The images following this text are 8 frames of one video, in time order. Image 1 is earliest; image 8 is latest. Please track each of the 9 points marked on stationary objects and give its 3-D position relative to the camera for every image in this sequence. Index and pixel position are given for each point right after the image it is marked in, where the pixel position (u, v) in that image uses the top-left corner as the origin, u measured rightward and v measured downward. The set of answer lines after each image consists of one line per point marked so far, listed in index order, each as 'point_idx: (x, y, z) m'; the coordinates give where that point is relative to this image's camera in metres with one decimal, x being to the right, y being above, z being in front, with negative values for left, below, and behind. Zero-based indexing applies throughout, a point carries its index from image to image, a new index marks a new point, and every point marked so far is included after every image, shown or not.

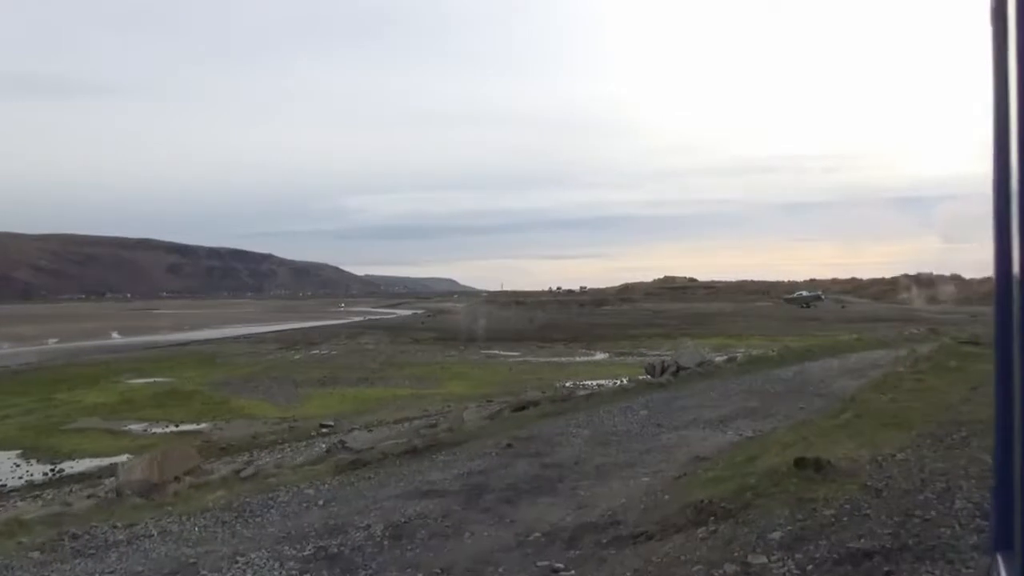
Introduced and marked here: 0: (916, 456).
0: (+4.8, -2.0, +9.2) m
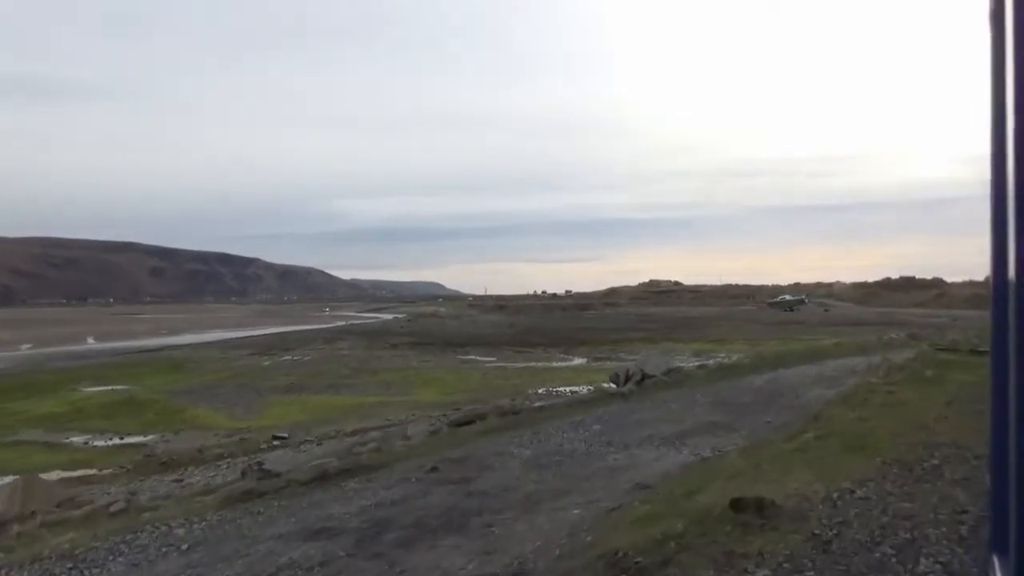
0: (+3.7, -2.1, +7.8) m
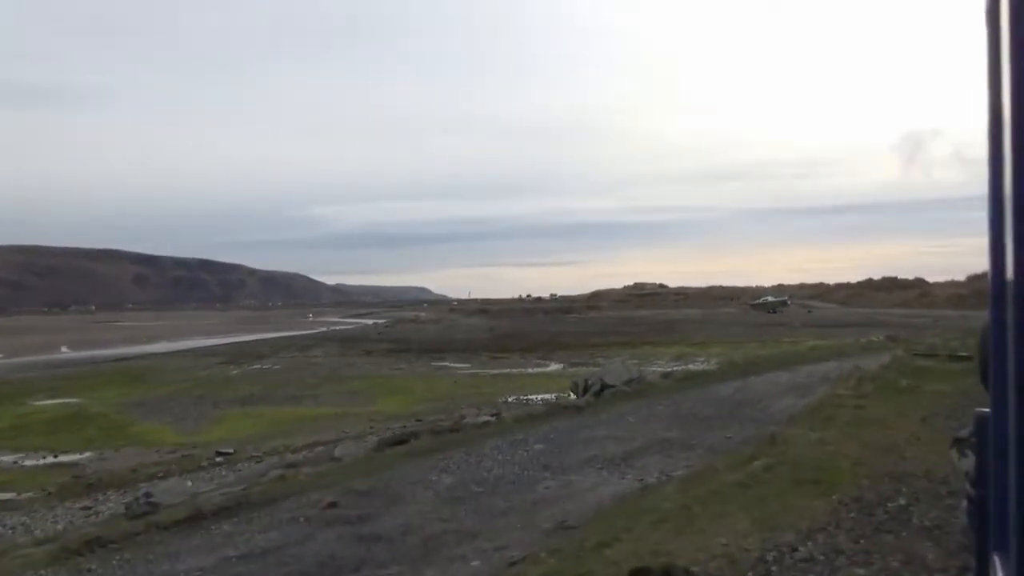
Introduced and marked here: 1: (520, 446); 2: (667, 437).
0: (+2.5, -2.1, +6.1) m
1: (+0.2, -3.1, +15.1) m
2: (+3.2, -3.1, +15.7) m
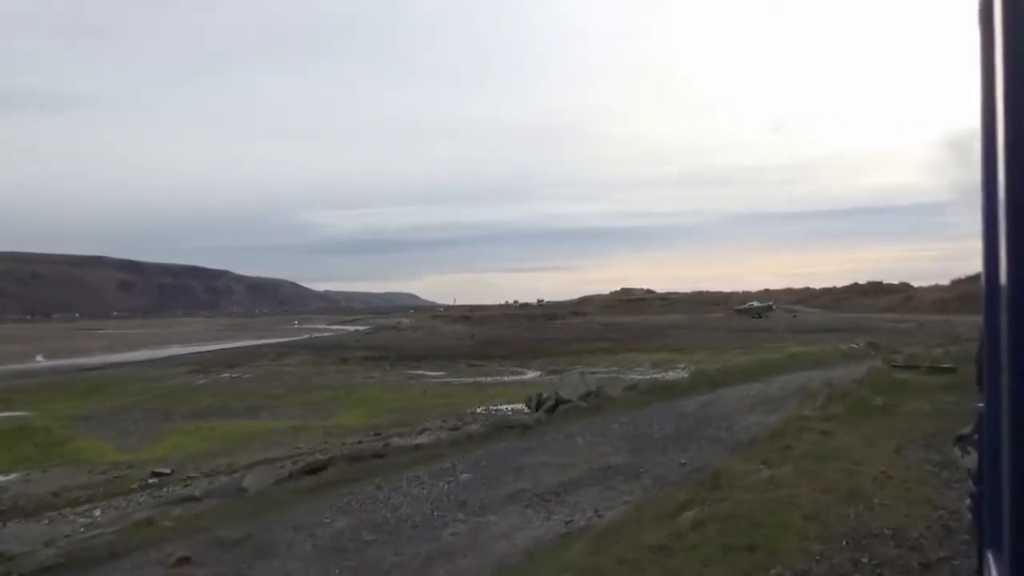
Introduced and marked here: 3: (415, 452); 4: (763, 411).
0: (+1.3, -2.1, +4.3) m
1: (-1.2, -3.2, +13.2) m
2: (+1.8, -3.2, +13.9) m
3: (-2.0, -3.3, +15.7) m
4: (+6.3, -3.1, +19.3) m
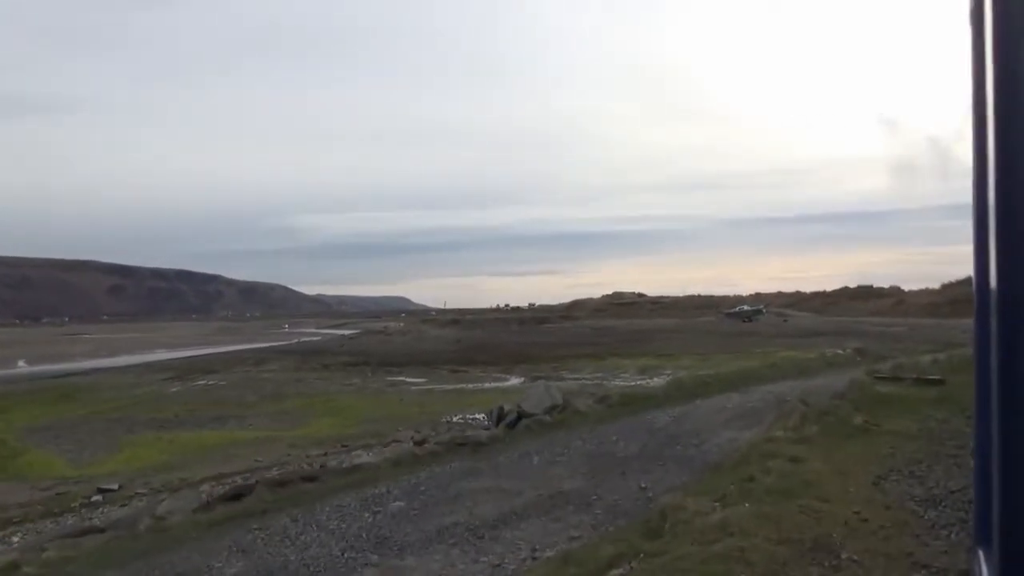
0: (+0.4, -2.2, +2.9) m
1: (-2.1, -3.3, +11.8) m
2: (+0.9, -3.3, +12.5) m
3: (-3.0, -3.4, +14.2) m
4: (+5.3, -3.2, +17.9) m
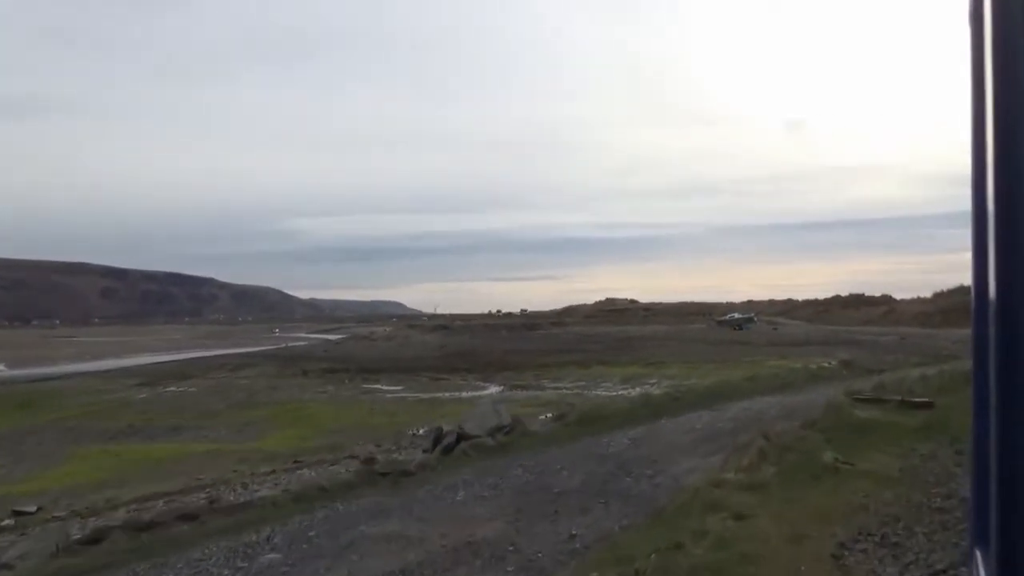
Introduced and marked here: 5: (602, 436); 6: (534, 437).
0: (-0.8, -2.2, +0.9) m
1: (-3.5, -3.4, +9.8) m
2: (-0.5, -3.4, +10.5) m
3: (-4.3, -3.5, +12.2) m
4: (+3.9, -3.4, +15.9) m
5: (+2.2, -3.6, +18.7) m
6: (+0.5, -3.5, +17.9) m
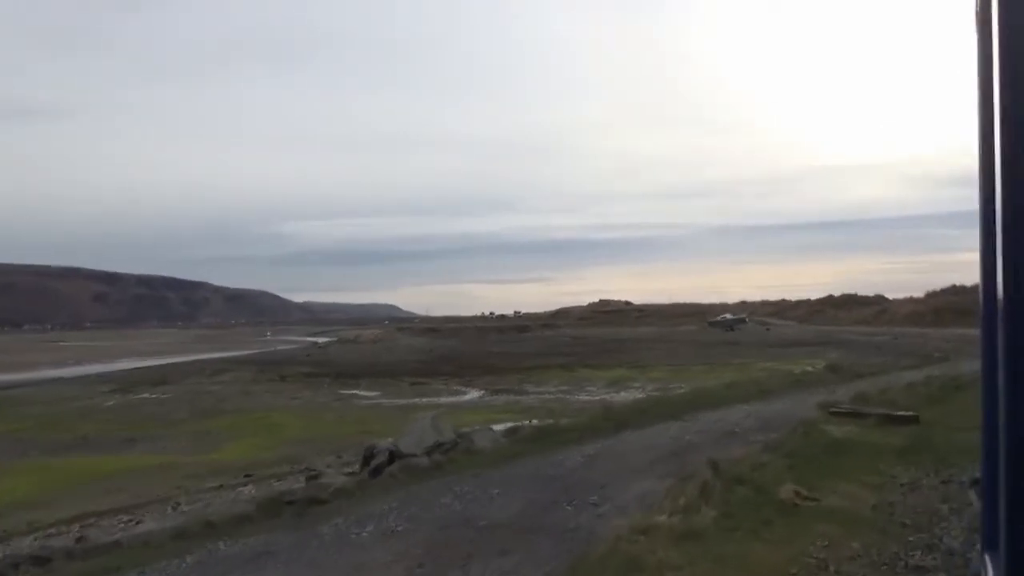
0: (-1.9, -2.2, -1.0) m
1: (-4.6, -3.4, +7.9) m
2: (-1.7, -3.4, +8.6) m
3: (-5.5, -3.6, +10.3) m
4: (+2.7, -3.4, +14.1) m
5: (+0.9, -3.6, +16.9) m
6: (-0.7, -3.5, +16.1) m
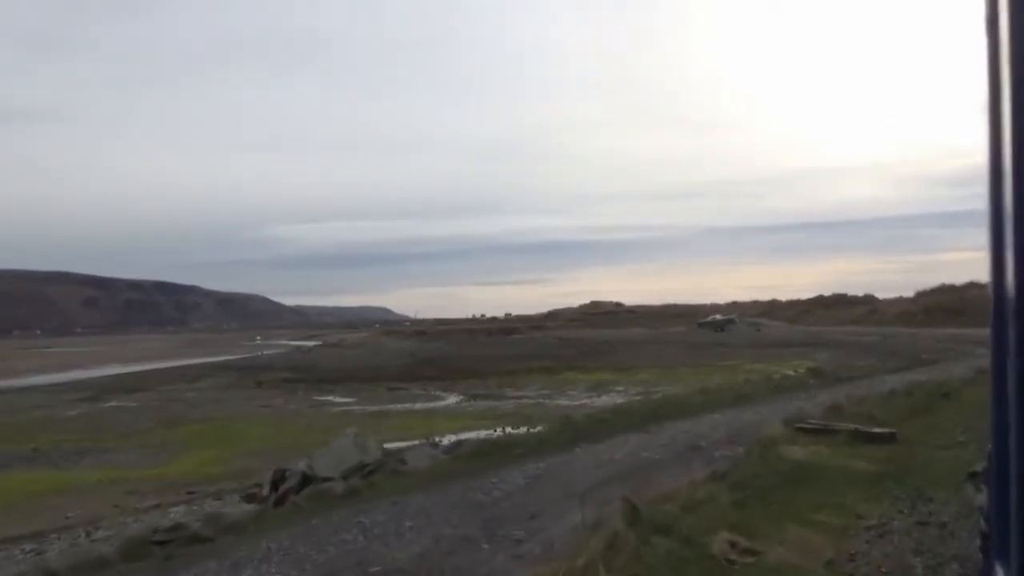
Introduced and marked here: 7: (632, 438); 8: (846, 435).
0: (-3.1, -2.2, -2.8) m
1: (-5.8, -3.5, +6.1) m
2: (-2.9, -3.4, +6.8) m
3: (-6.7, -3.6, +8.5) m
4: (+1.4, -3.4, +12.3) m
5: (-0.3, -3.6, +15.1) m
6: (-2.0, -3.5, +14.3) m
7: (+2.8, -3.5, +17.8) m
8: (+5.0, -2.2, +11.6) m
